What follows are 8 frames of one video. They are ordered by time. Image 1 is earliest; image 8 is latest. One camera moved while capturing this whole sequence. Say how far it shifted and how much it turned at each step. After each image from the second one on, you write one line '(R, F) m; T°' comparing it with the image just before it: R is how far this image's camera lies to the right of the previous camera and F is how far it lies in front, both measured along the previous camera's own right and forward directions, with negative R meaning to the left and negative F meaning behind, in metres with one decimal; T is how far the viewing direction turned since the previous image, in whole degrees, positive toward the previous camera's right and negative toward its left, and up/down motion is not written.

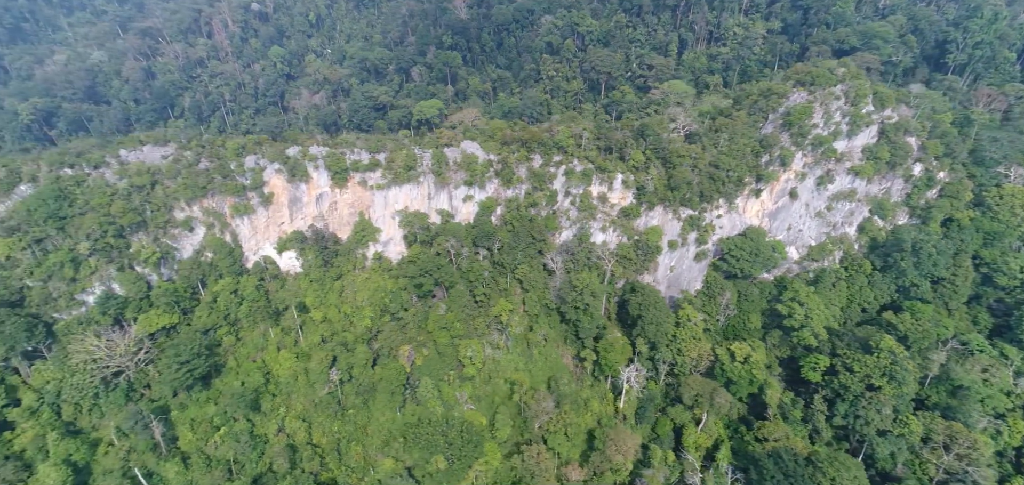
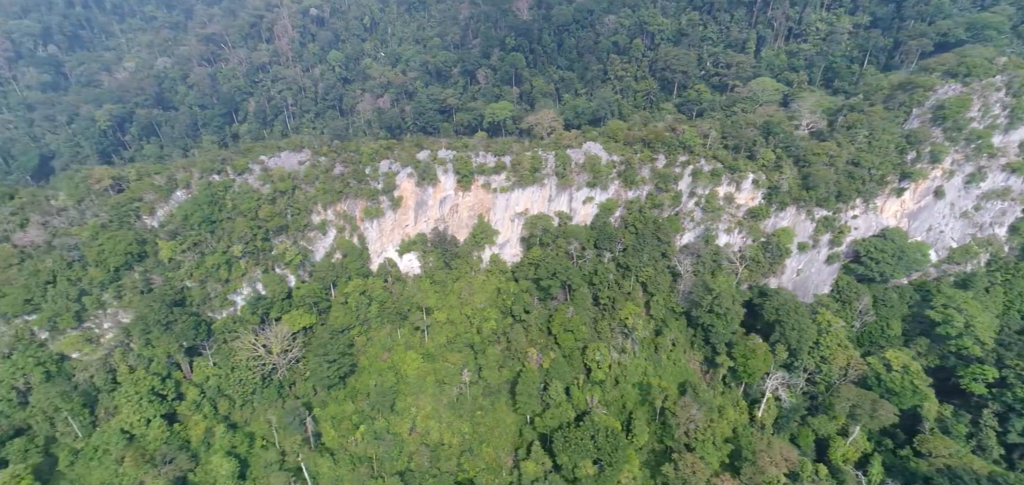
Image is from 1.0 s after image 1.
(-7.4, -0.1) m; -4°
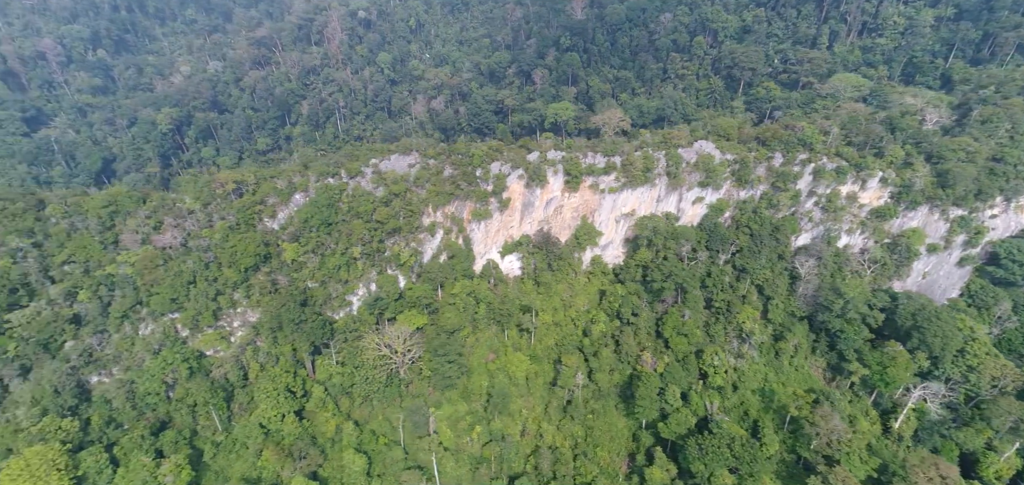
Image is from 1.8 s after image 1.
(-6.5, 0.0) m; -4°
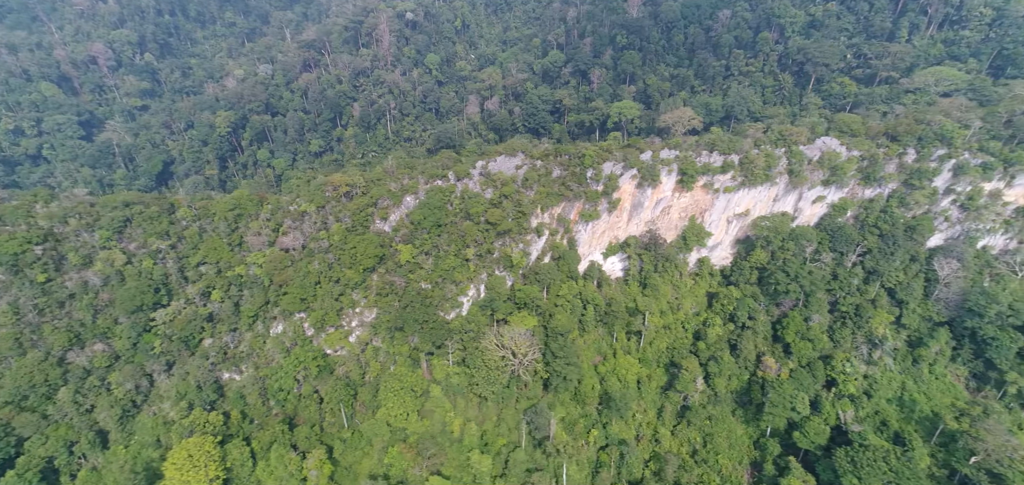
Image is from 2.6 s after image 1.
(-6.4, +0.1) m; -4°
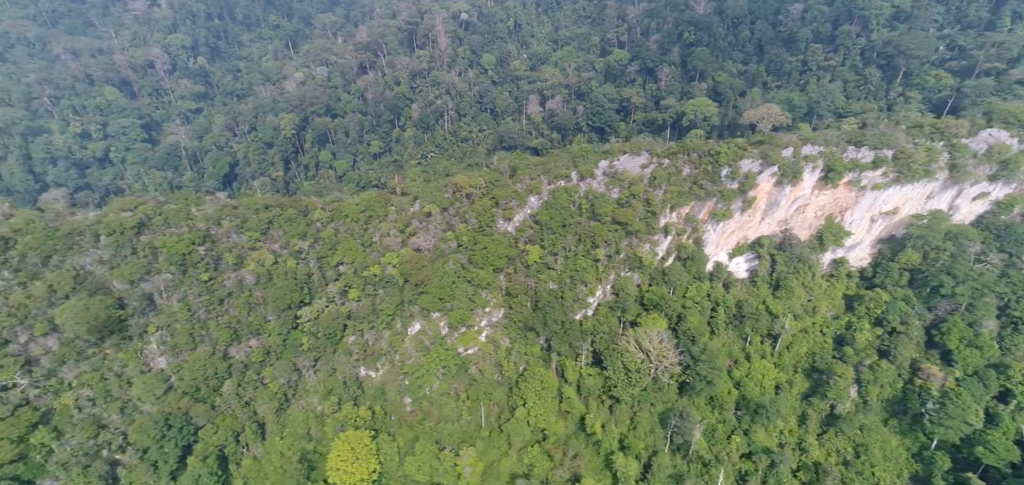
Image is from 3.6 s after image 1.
(-7.2, -0.1) m; -5°
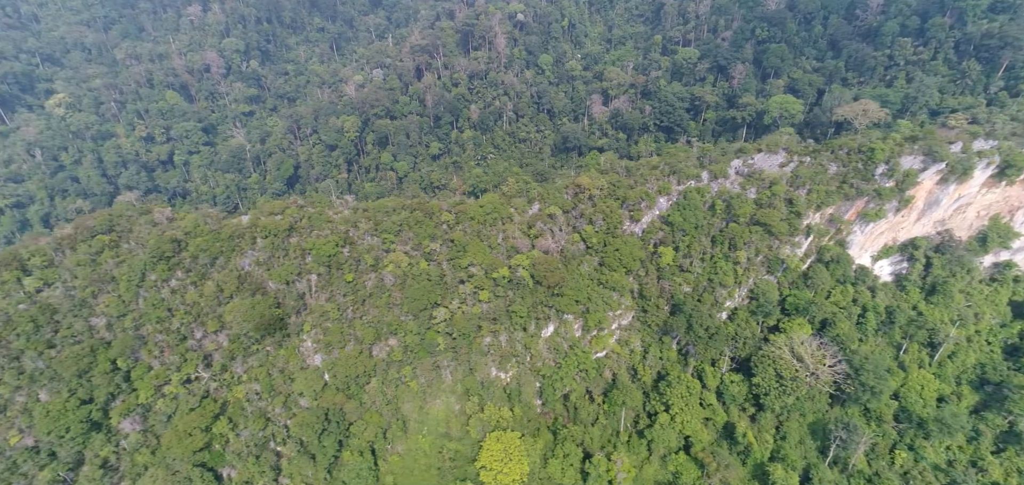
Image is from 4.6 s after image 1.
(-7.3, -0.1) m; -5°
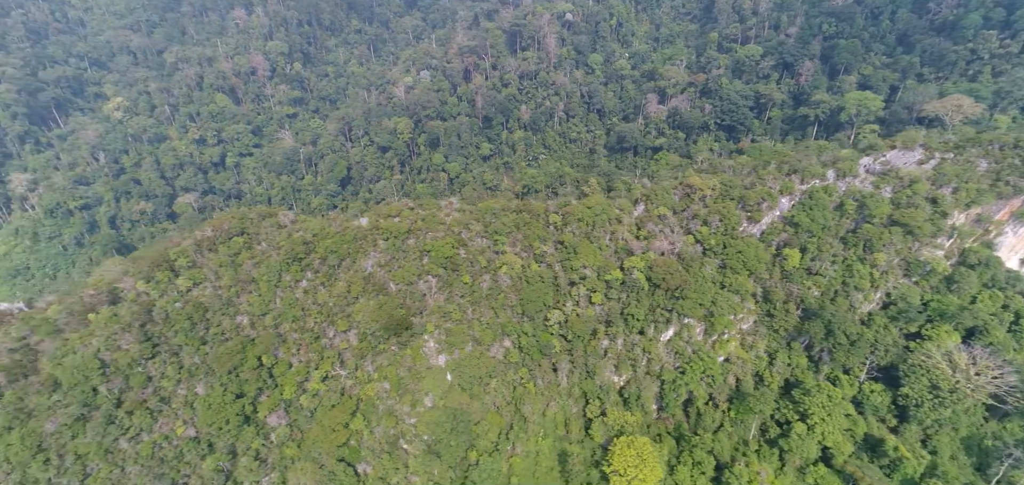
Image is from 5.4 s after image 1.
(-6.3, -0.1) m; -4°
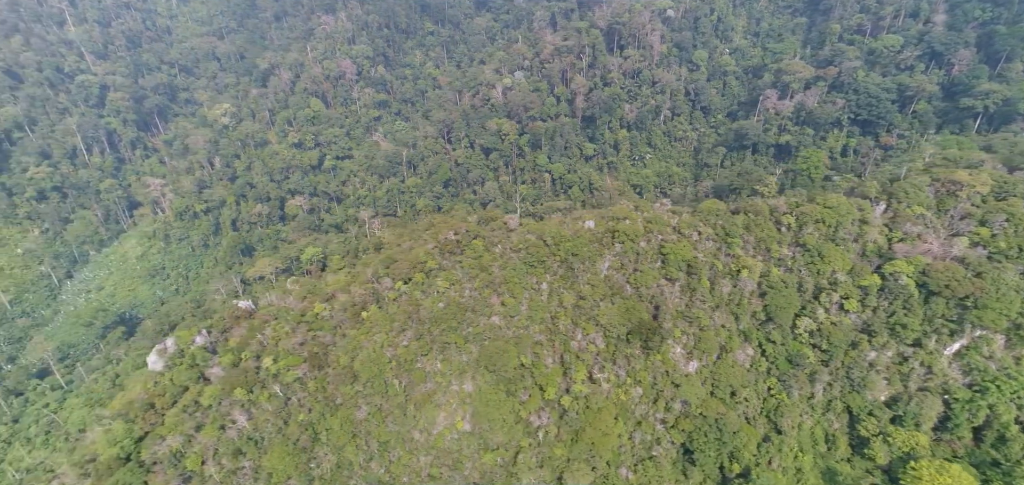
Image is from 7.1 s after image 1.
(-12.8, -0.6) m; -9°
